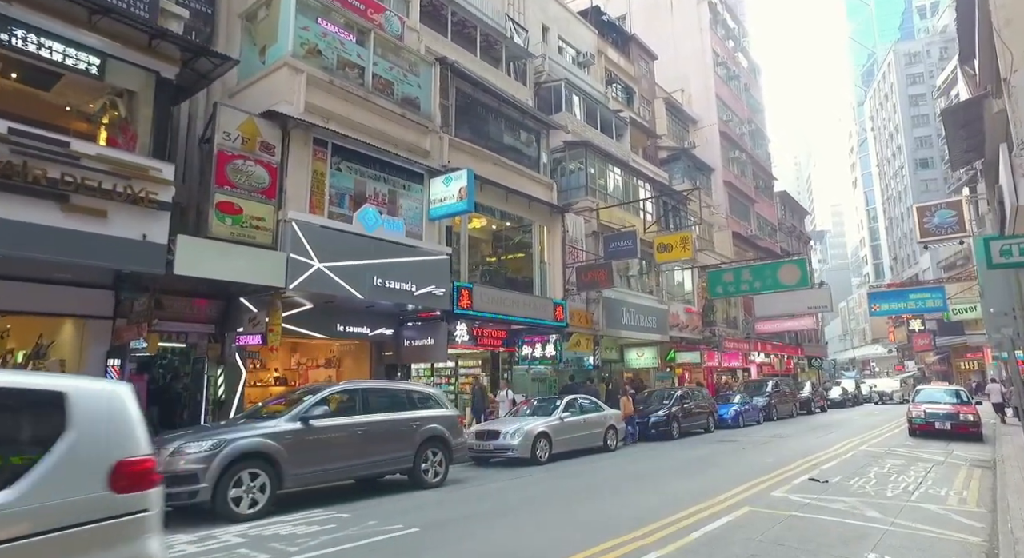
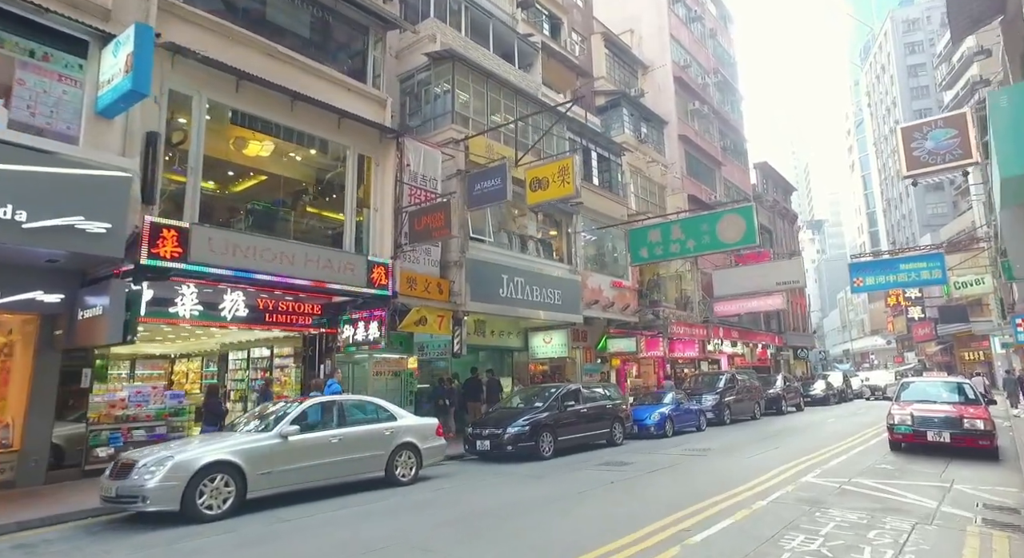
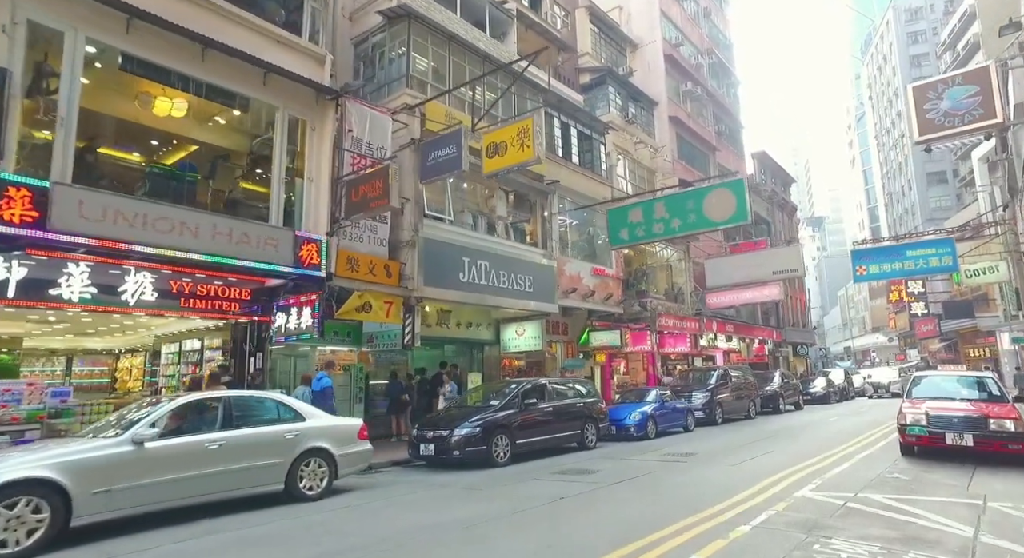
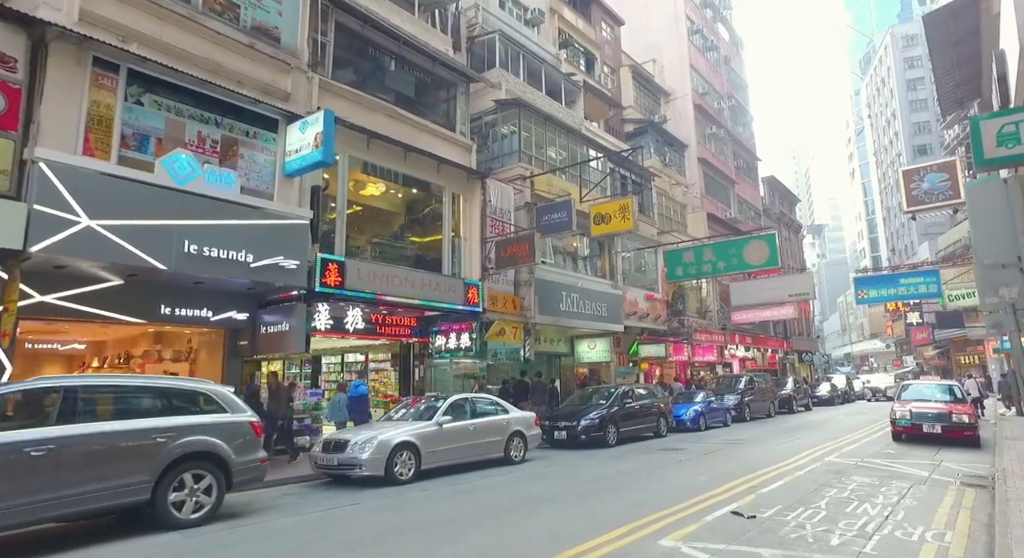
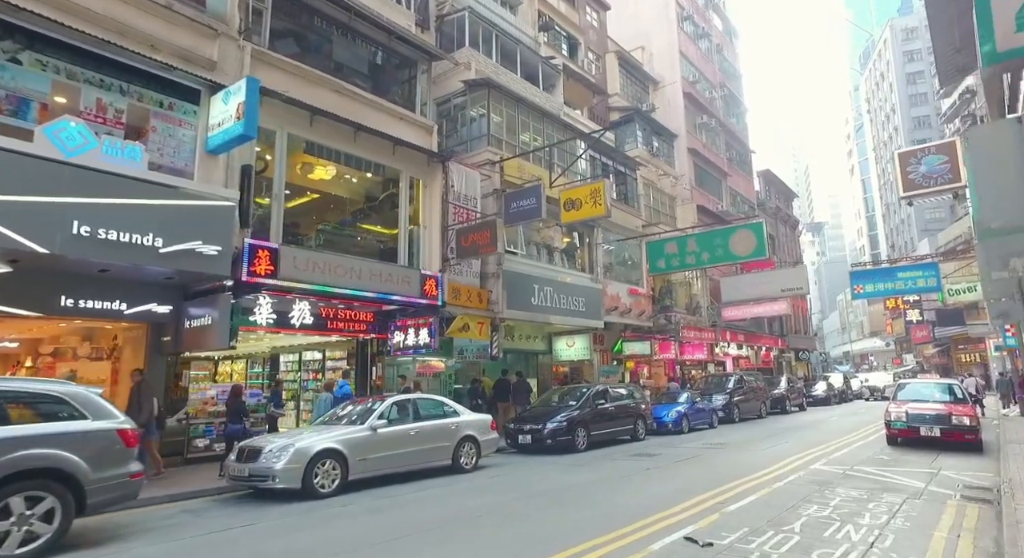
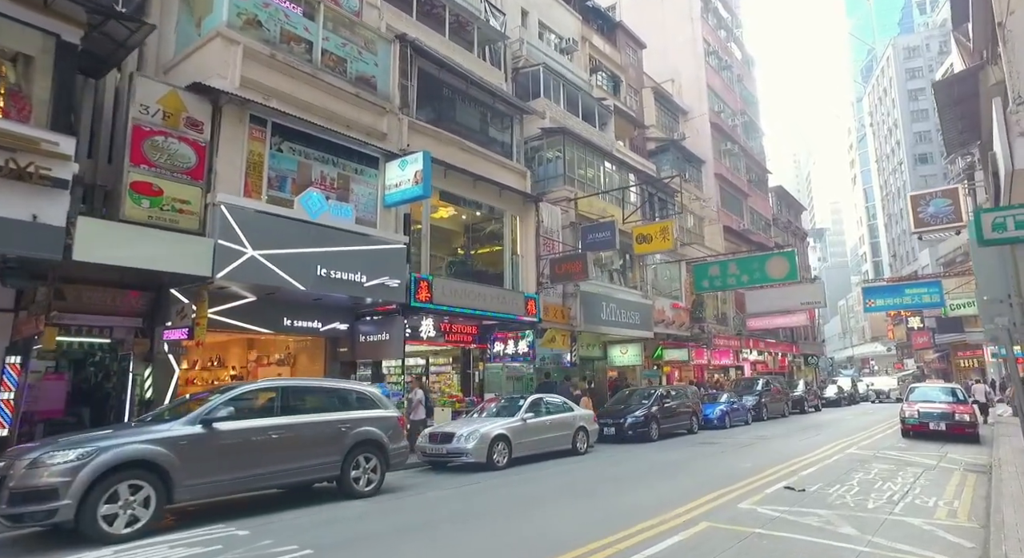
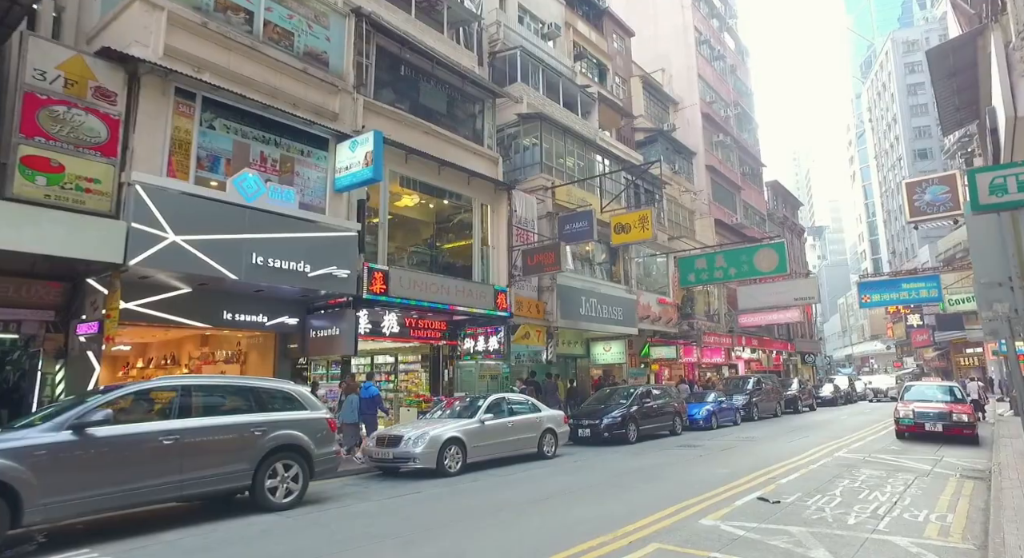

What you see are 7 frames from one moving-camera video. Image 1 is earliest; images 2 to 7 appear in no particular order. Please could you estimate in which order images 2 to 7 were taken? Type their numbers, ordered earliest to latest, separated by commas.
6, 7, 4, 5, 2, 3
